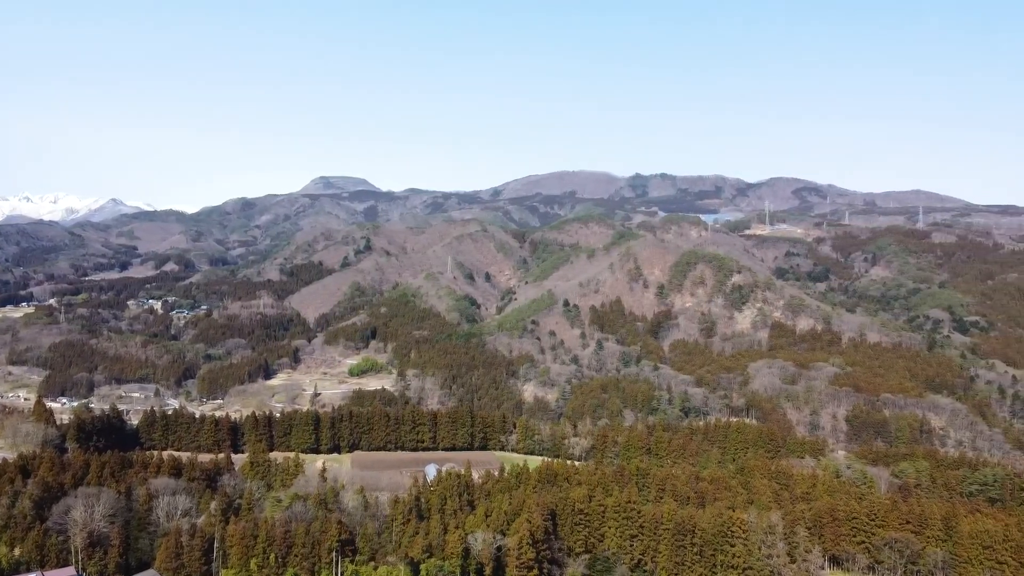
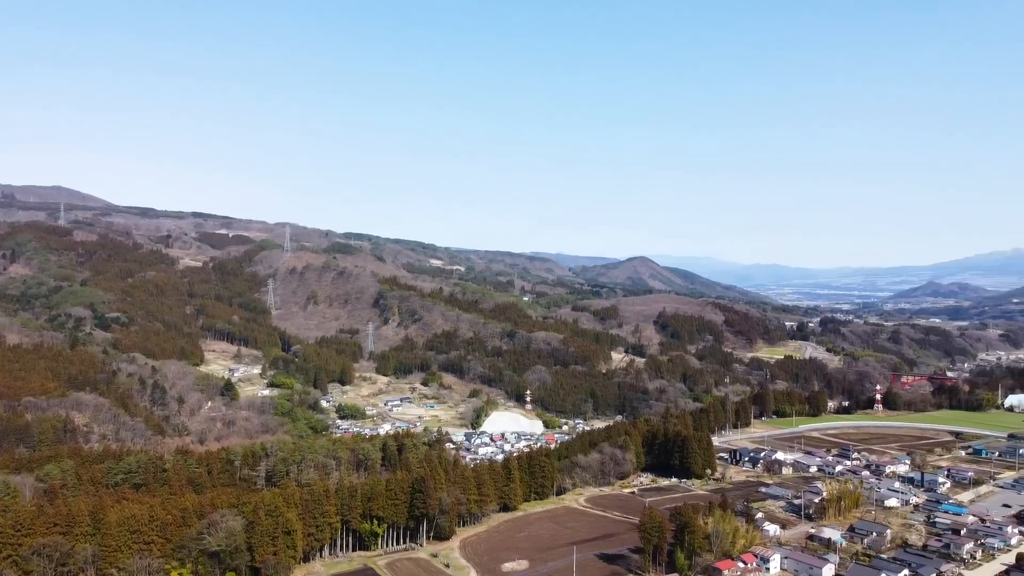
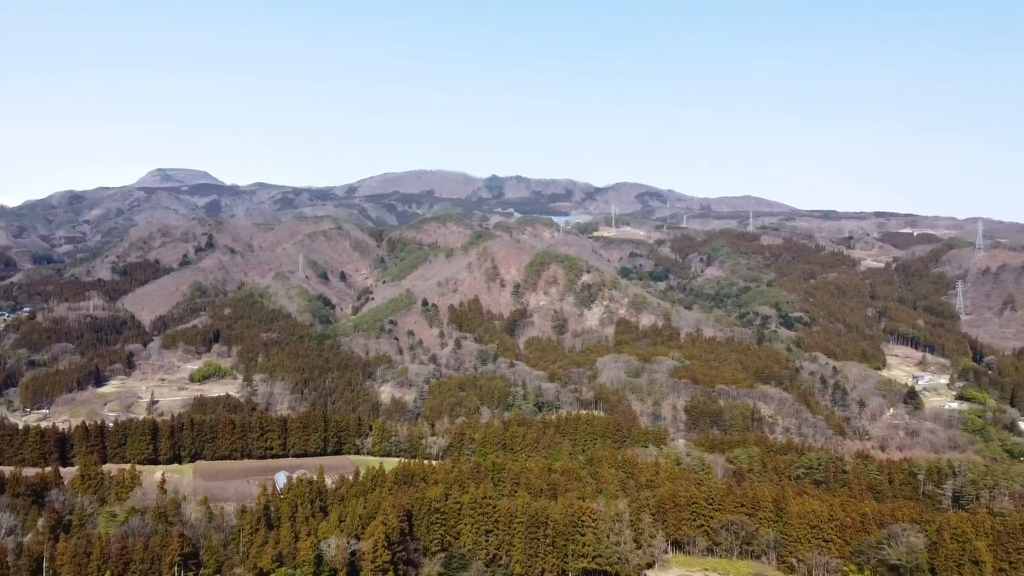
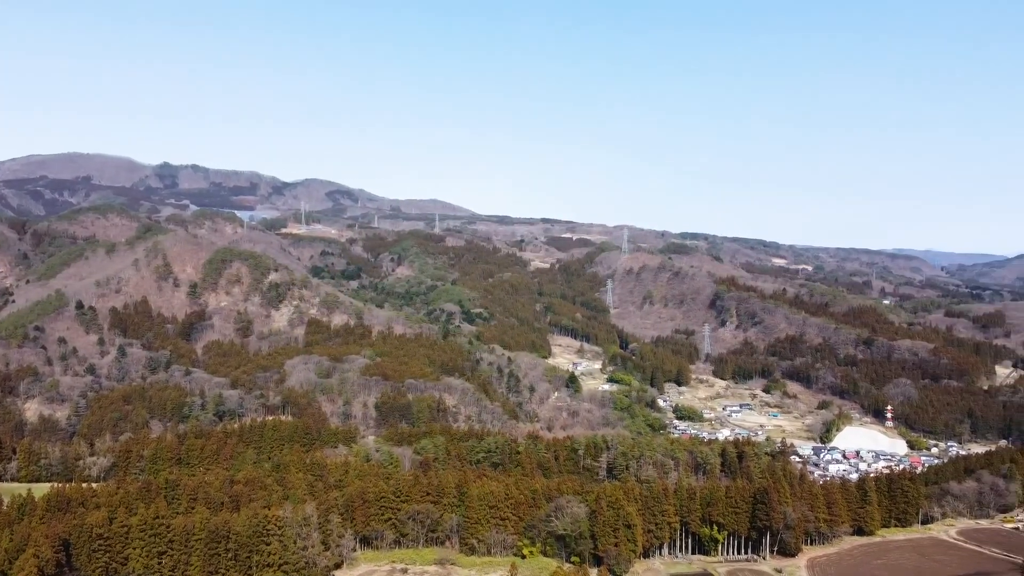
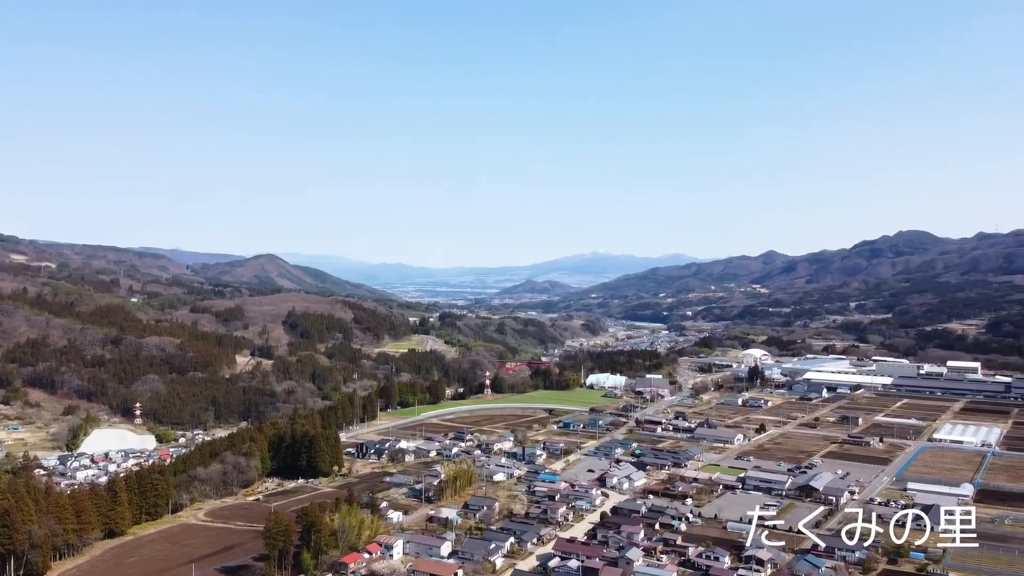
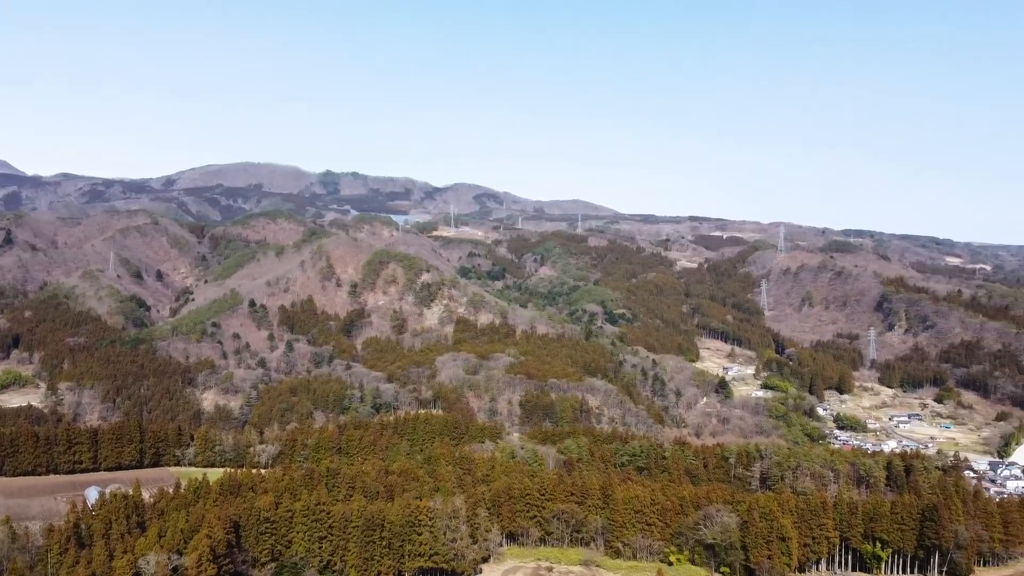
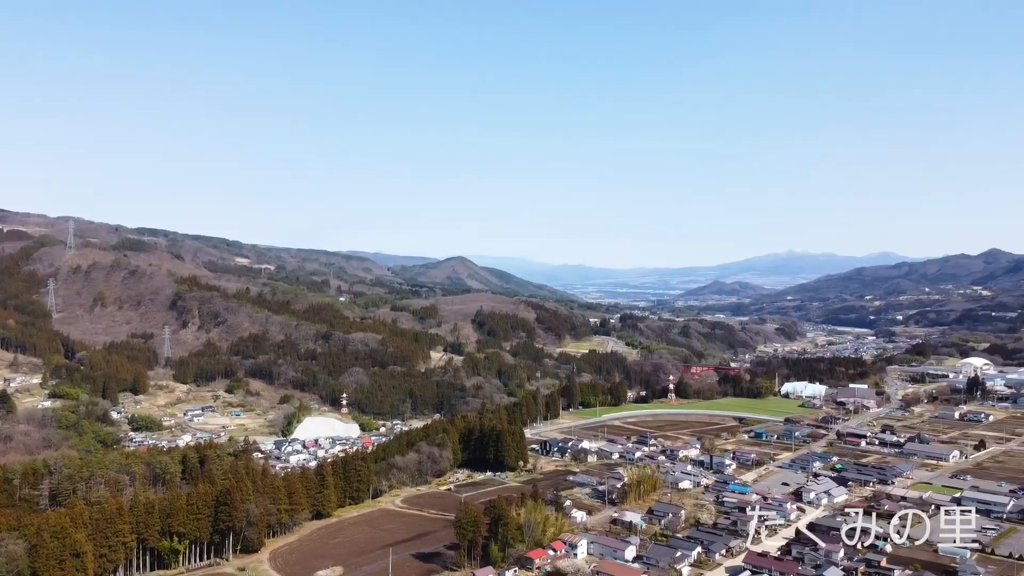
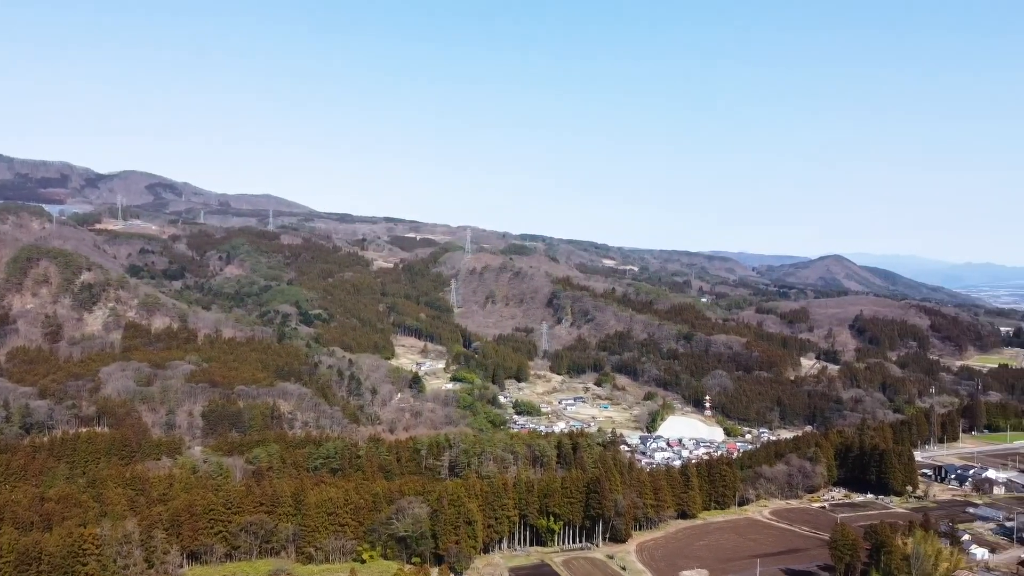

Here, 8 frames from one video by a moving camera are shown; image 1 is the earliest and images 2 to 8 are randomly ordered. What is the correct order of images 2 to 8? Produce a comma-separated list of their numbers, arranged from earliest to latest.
3, 6, 4, 8, 2, 7, 5
